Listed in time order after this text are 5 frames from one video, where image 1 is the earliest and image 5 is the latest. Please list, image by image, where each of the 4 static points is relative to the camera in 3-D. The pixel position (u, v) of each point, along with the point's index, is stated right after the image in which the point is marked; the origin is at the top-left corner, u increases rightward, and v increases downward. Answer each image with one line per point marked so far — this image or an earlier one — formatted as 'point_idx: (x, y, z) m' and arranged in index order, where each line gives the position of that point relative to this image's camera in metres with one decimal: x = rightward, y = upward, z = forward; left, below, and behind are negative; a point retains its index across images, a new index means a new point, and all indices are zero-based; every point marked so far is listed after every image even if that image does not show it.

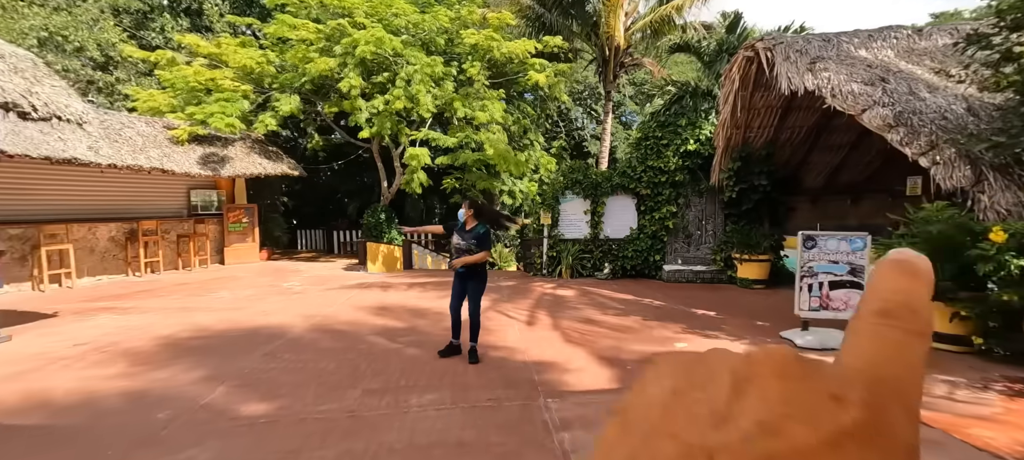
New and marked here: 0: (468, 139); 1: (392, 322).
0: (-1.1, +2.3, +11.2) m
1: (-1.6, -1.3, +6.1) m
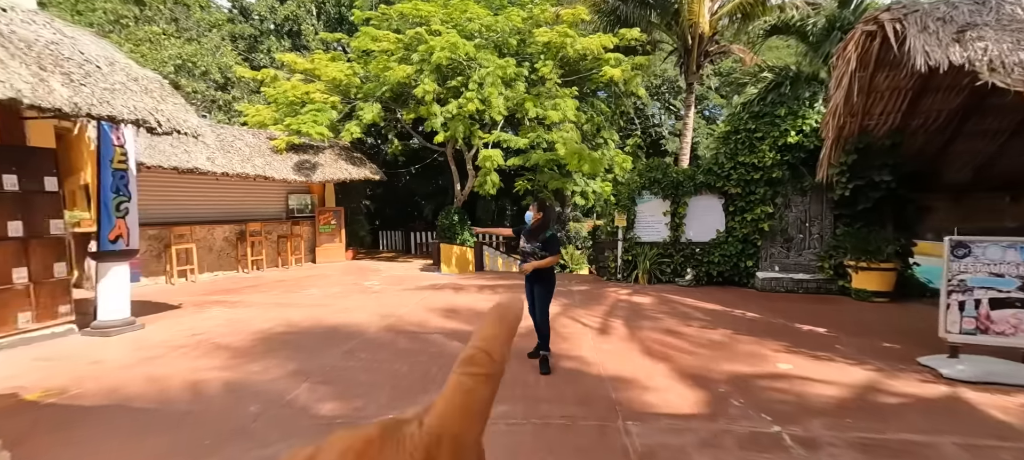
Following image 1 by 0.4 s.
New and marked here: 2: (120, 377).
0: (+0.7, +2.2, +11.1) m
1: (-0.6, -1.4, +6.1) m
2: (-4.0, -1.5, +4.9) m
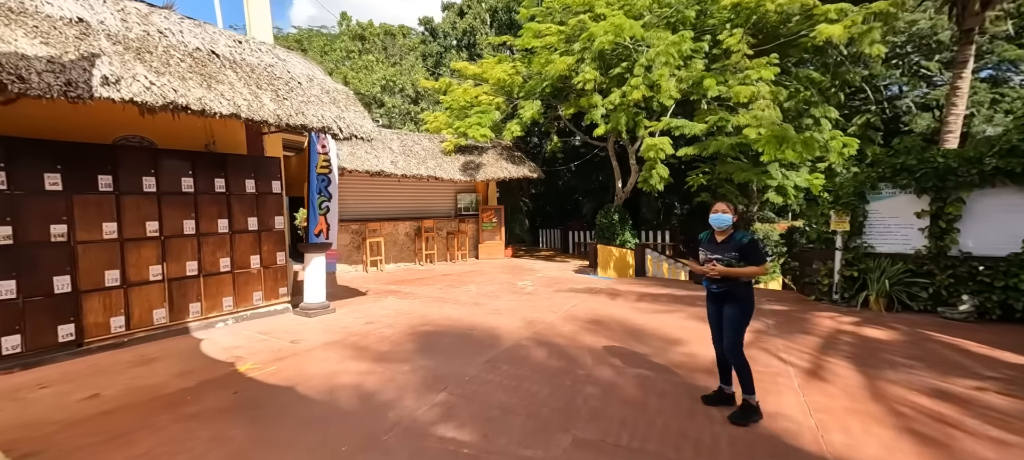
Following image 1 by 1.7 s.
0: (+4.3, +2.2, +9.4) m
1: (+1.2, -1.4, +5.3) m
2: (-2.4, -1.5, +5.3) m
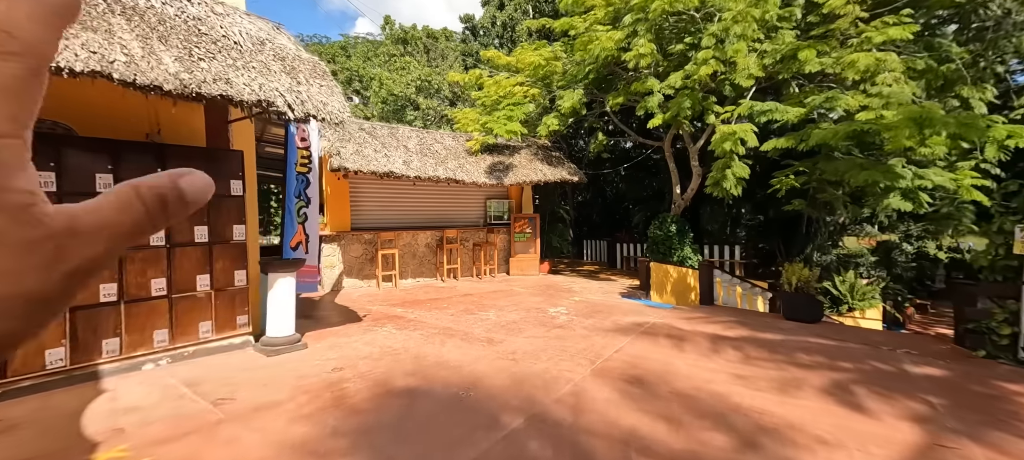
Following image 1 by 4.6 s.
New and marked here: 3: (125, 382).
0: (+4.8, +1.9, +7.0) m
1: (+1.2, -1.6, +3.1) m
2: (-2.3, -1.6, +3.5) m
3: (-3.9, -1.5, +4.7) m
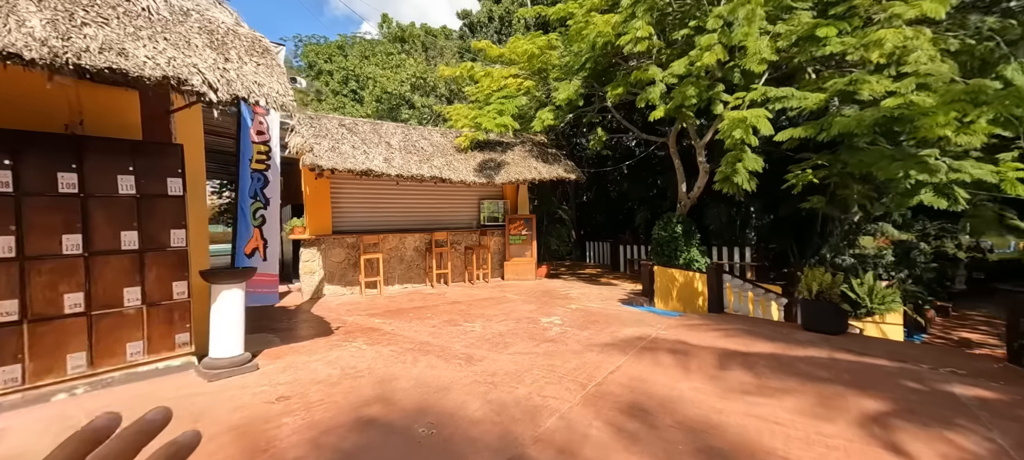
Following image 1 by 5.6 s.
0: (+4.5, +1.9, +6.2) m
1: (+1.0, -1.6, +2.3) m
2: (-2.6, -1.7, +2.8) m
3: (-4.2, -1.6, +3.9) m
